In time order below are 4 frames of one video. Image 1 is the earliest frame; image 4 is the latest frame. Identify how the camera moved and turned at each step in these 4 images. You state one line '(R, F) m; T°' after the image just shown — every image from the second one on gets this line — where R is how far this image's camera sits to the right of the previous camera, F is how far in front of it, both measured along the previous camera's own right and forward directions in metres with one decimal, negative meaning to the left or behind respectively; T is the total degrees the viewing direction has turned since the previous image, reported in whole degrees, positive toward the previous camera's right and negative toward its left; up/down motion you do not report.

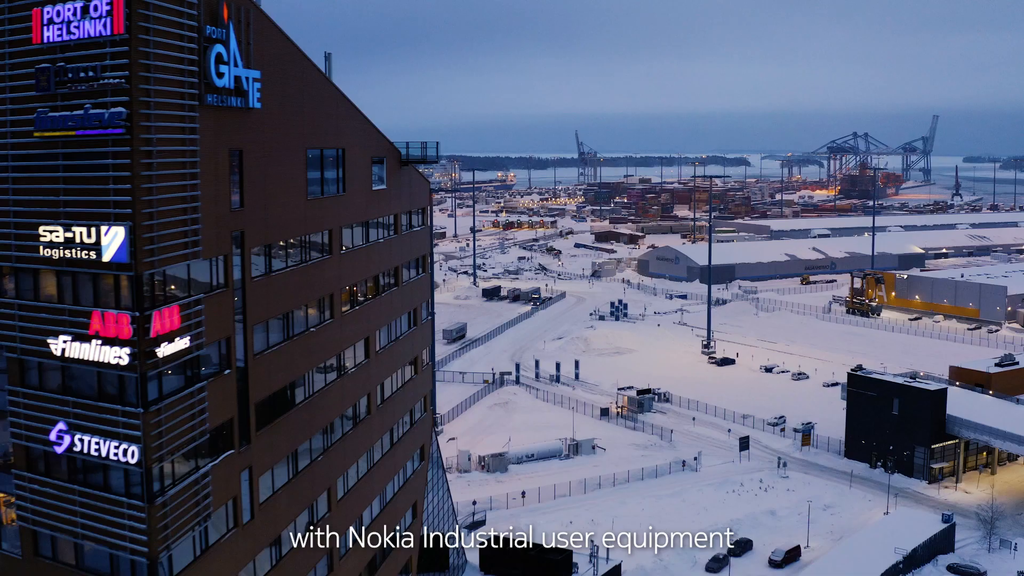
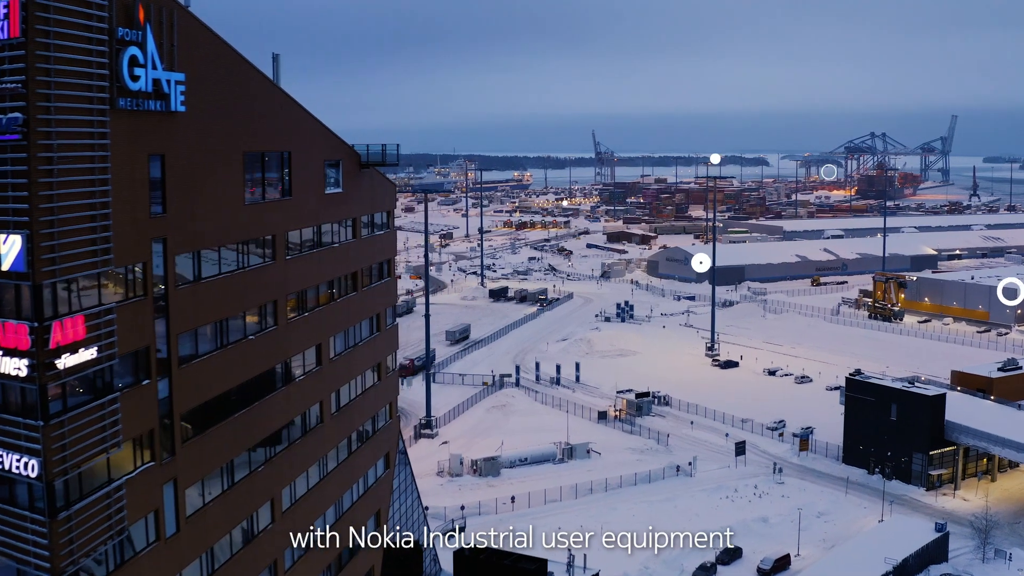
(+1.0, +0.3) m; -1°
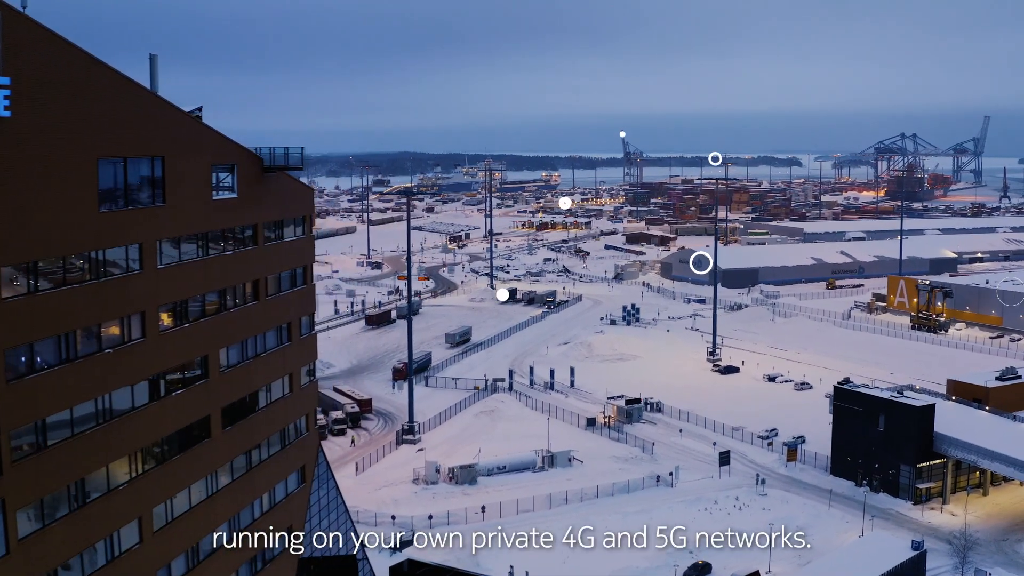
(+2.0, +0.7) m; -2°
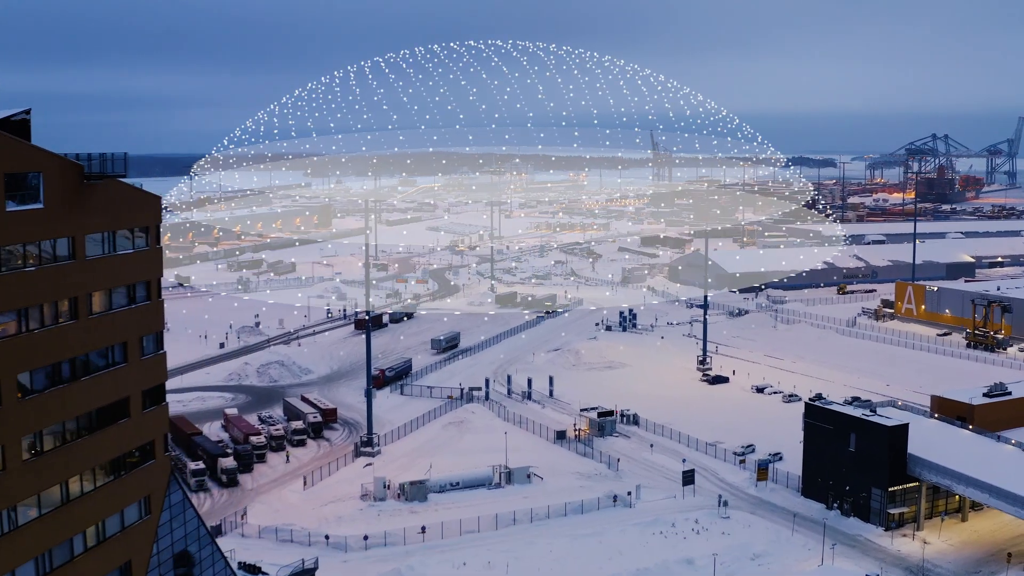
(+2.9, +1.6) m; -2°
